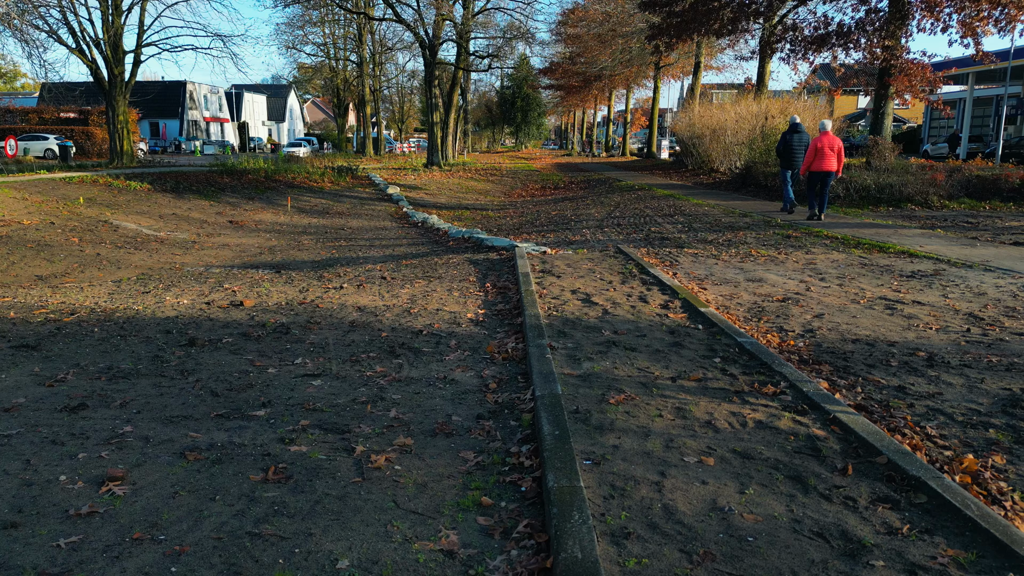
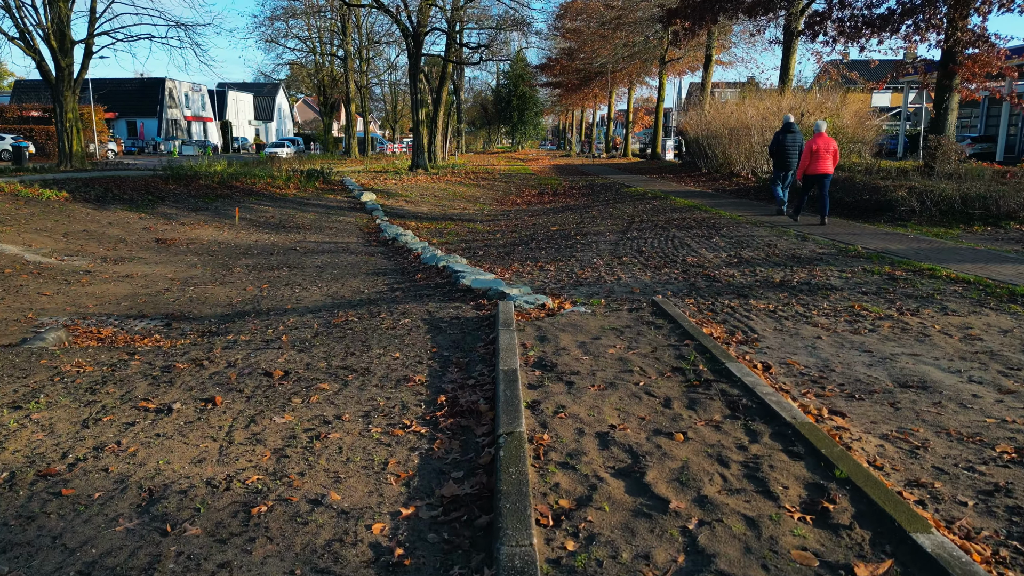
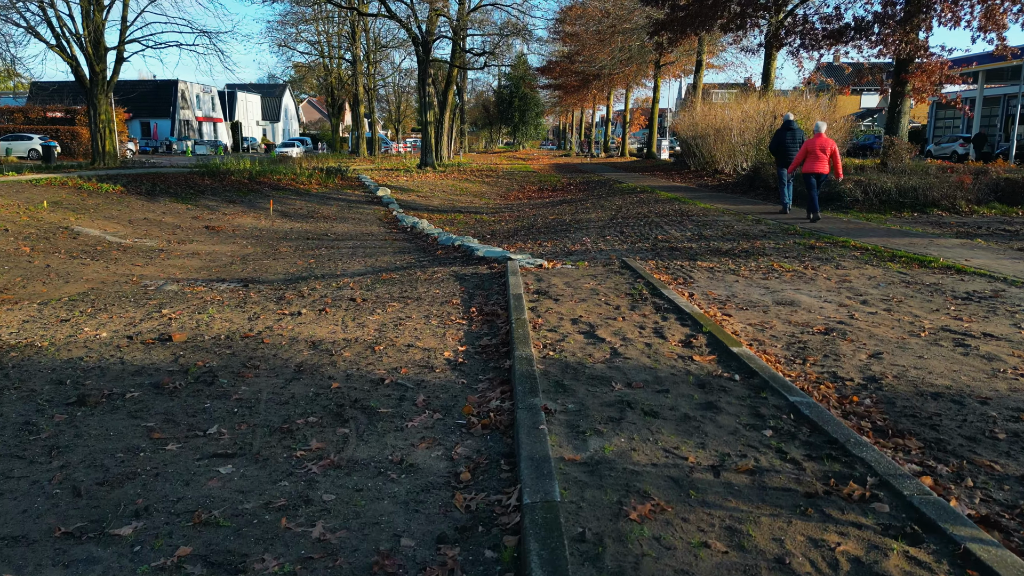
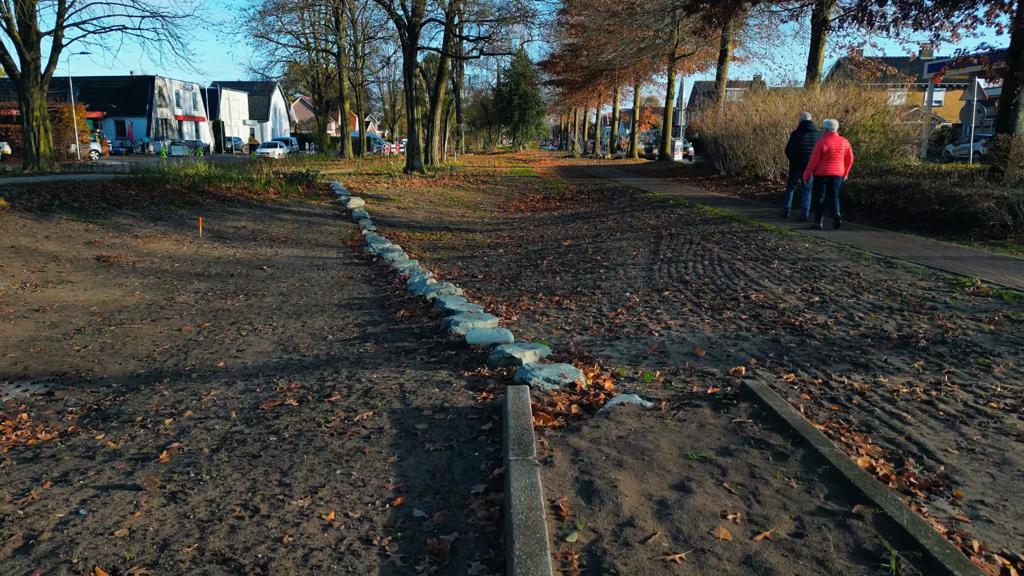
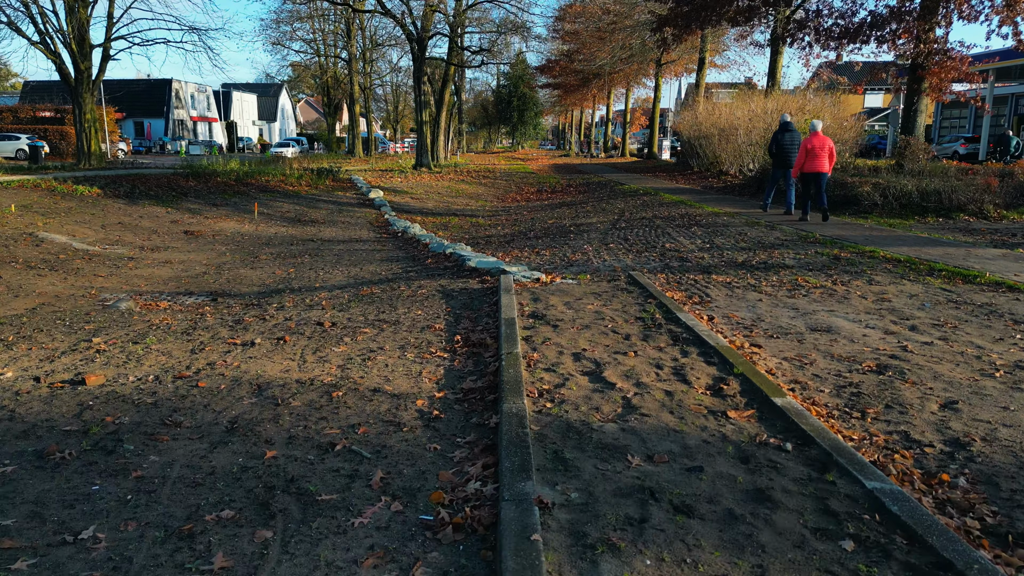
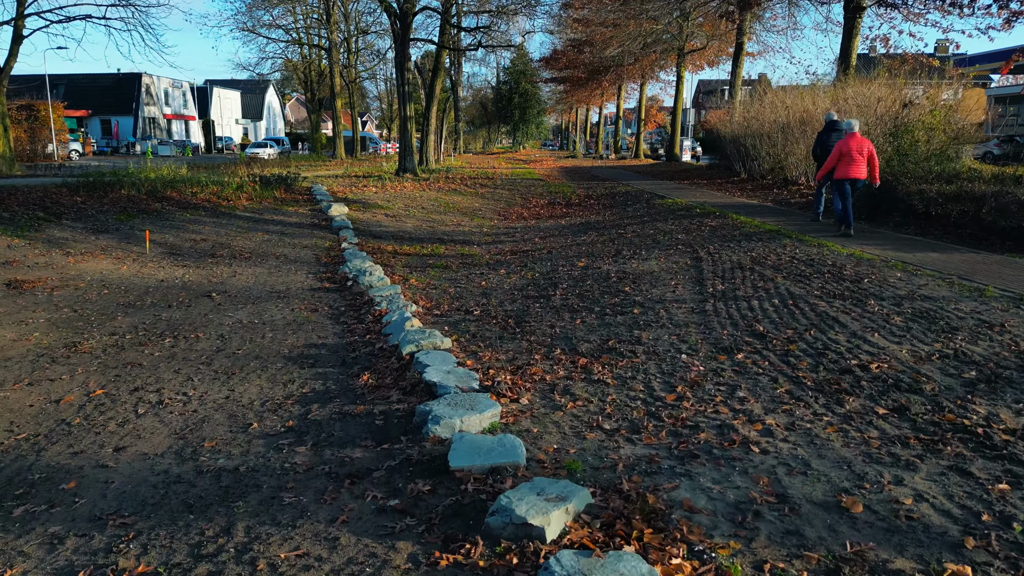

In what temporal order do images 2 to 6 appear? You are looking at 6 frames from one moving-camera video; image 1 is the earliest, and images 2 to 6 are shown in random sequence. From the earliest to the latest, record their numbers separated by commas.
3, 5, 2, 4, 6
